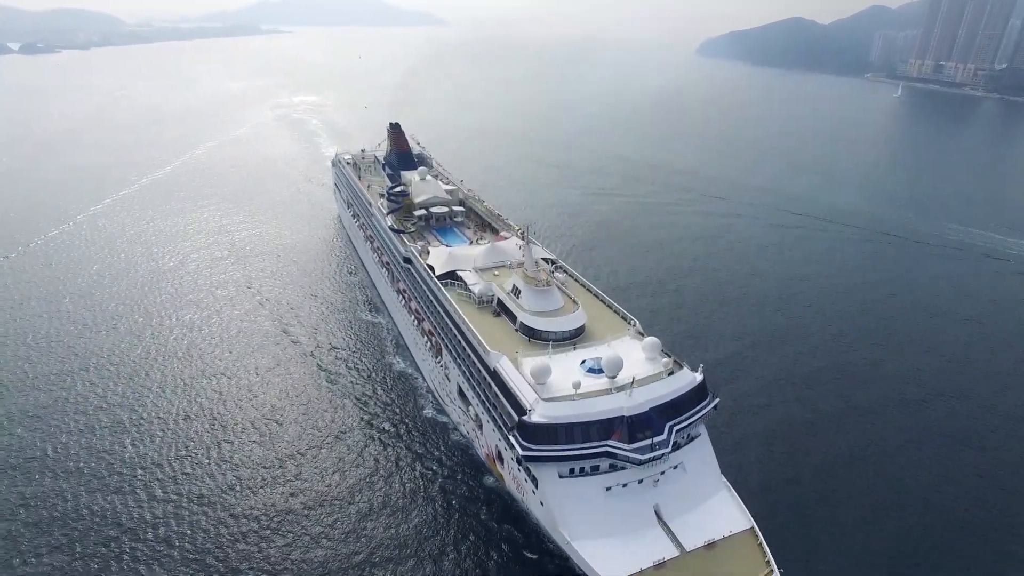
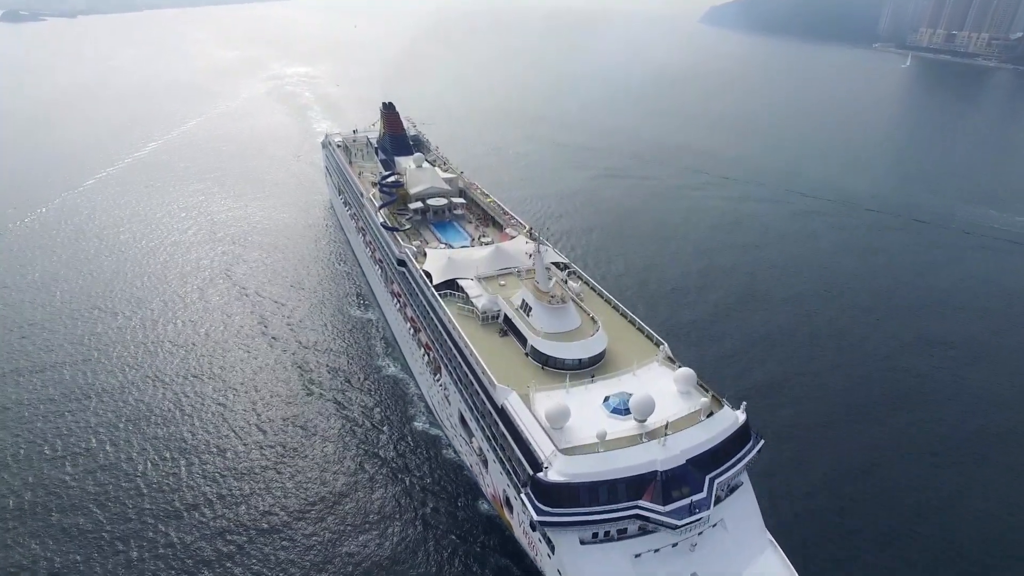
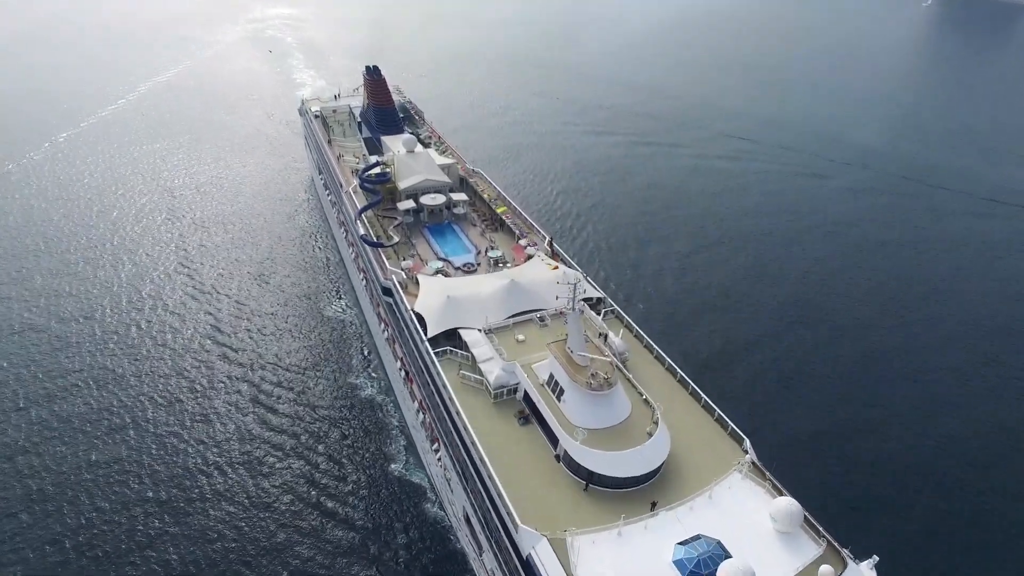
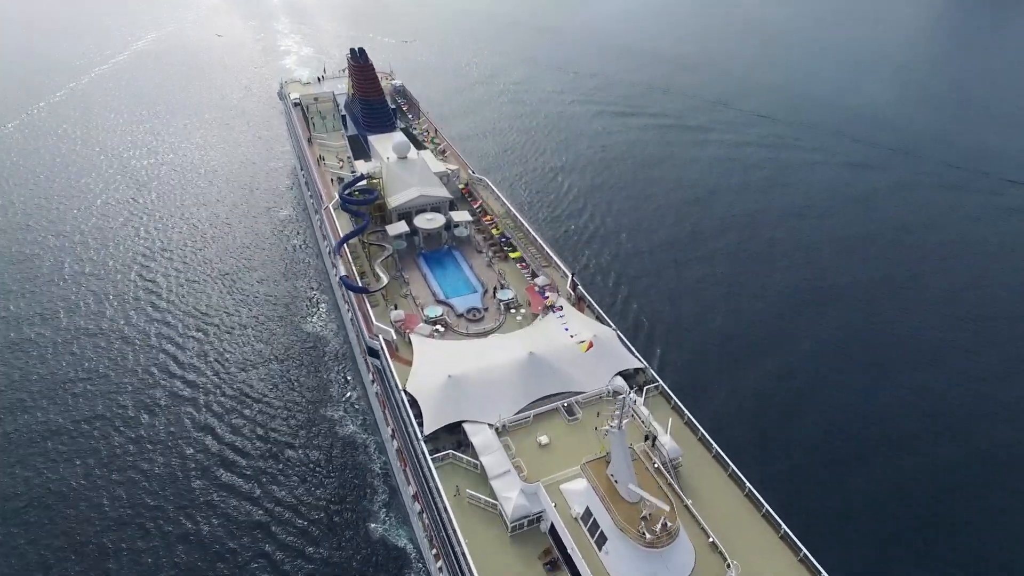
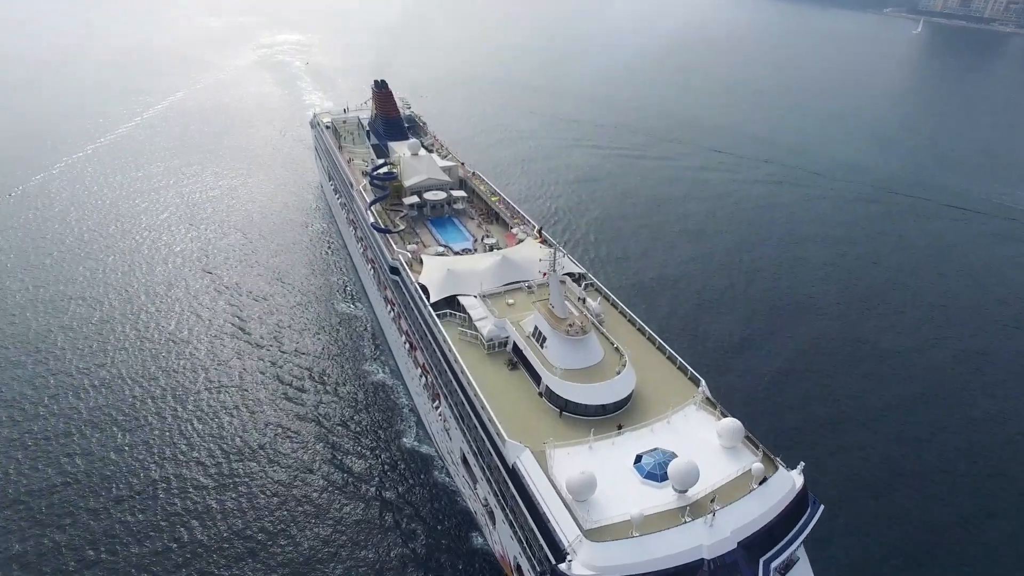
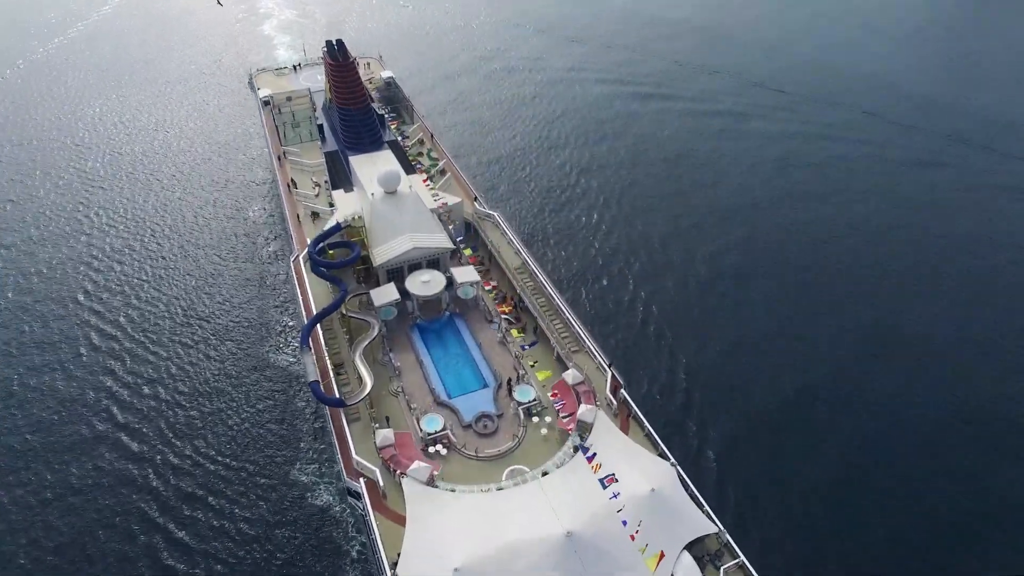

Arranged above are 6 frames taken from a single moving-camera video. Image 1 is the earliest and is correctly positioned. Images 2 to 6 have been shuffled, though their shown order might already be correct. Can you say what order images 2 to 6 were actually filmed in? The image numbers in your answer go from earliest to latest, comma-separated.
2, 5, 3, 4, 6
